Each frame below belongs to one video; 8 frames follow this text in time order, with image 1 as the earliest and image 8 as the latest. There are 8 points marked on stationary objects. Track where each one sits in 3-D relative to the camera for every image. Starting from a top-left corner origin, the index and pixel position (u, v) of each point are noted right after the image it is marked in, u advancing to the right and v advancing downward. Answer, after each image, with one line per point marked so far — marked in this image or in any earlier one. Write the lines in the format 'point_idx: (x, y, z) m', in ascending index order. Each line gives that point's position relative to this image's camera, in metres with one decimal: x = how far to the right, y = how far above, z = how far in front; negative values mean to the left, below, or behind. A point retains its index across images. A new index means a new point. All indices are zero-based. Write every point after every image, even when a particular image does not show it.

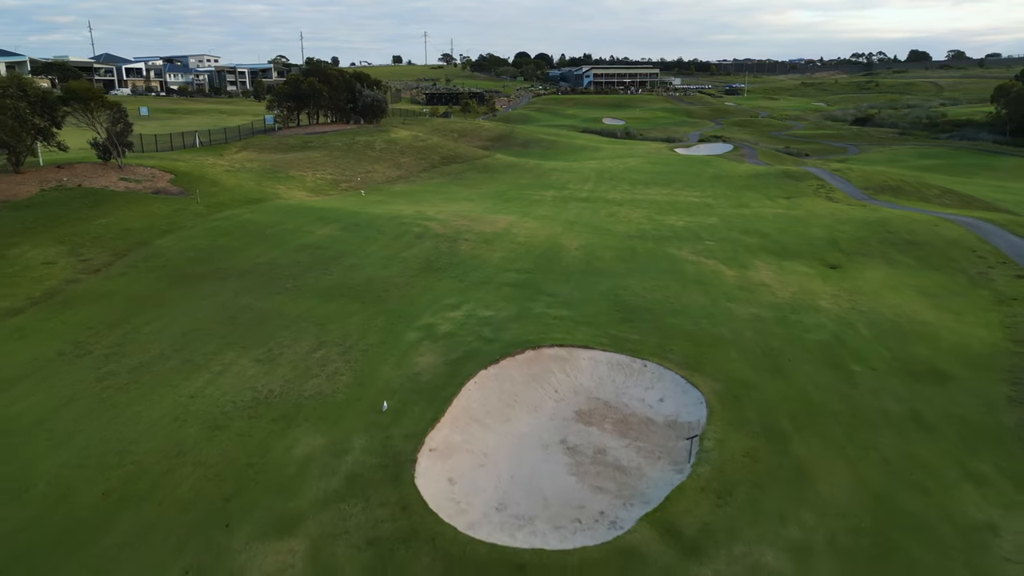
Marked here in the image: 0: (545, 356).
0: (+0.7, -1.4, +15.5) m
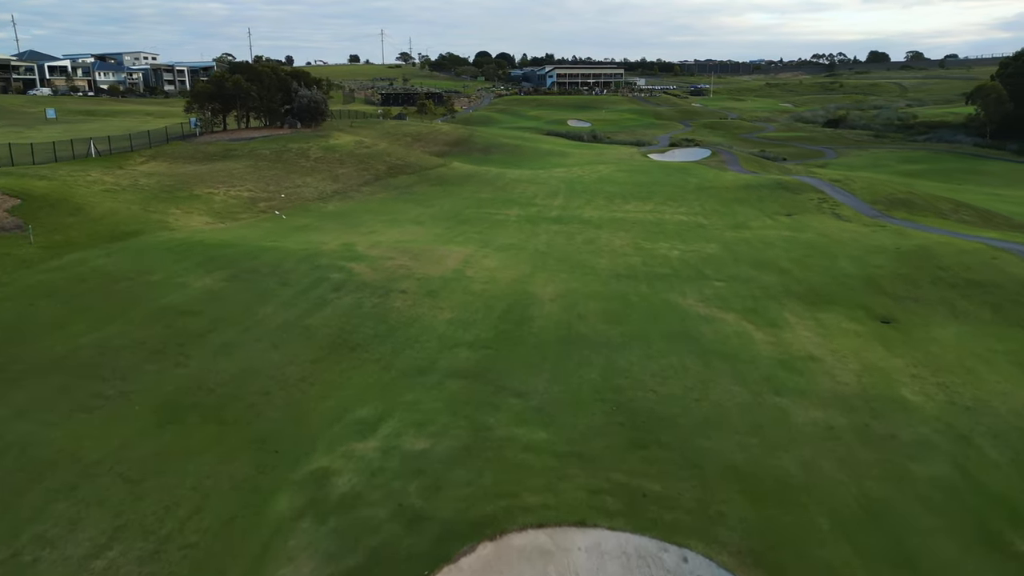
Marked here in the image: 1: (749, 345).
0: (0.0, -3.1, +8.9) m
1: (+5.4, -1.3, +17.0) m
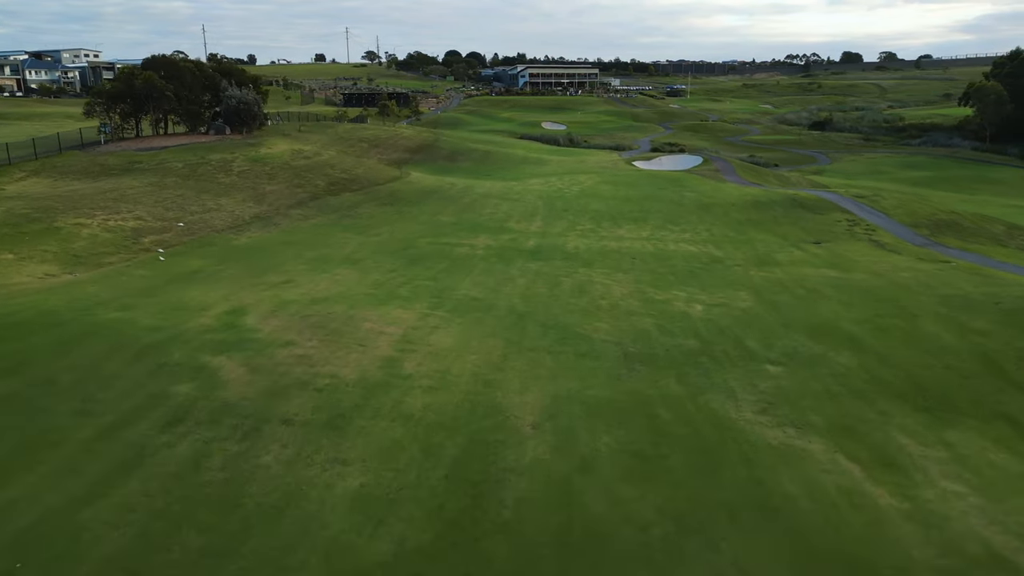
0: (-0.2, -5.0, +1.5) m
1: (+4.8, -3.1, +9.8) m
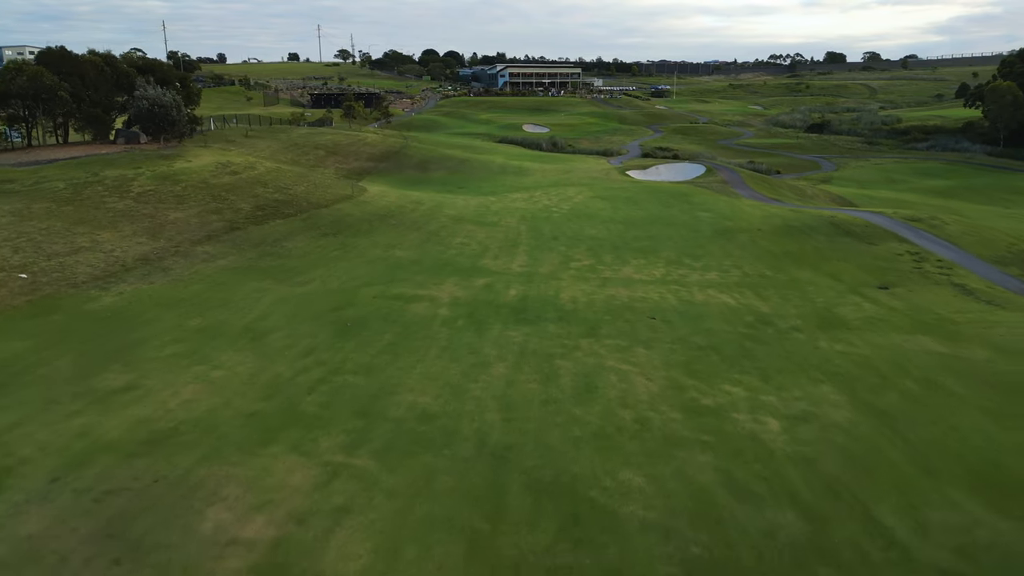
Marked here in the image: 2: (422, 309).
0: (-0.2, -6.9, -5.9) m
1: (+4.6, -5.0, +2.6) m
2: (-2.4, -0.6, +19.8) m
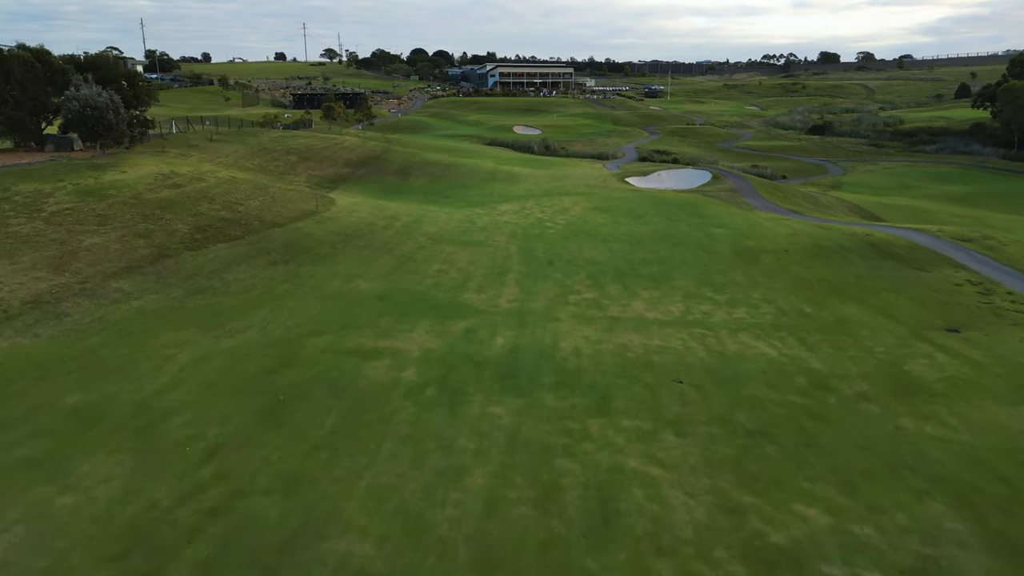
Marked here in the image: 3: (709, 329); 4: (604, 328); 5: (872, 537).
0: (-0.2, -8.0, -10.4) m
1: (+4.5, -6.1, -1.8) m
2: (-2.7, -1.7, +15.4) m
3: (+5.1, -1.0, +19.4) m
4: (+2.3, -1.0, +19.1) m
5: (+4.8, -3.3, +9.9) m
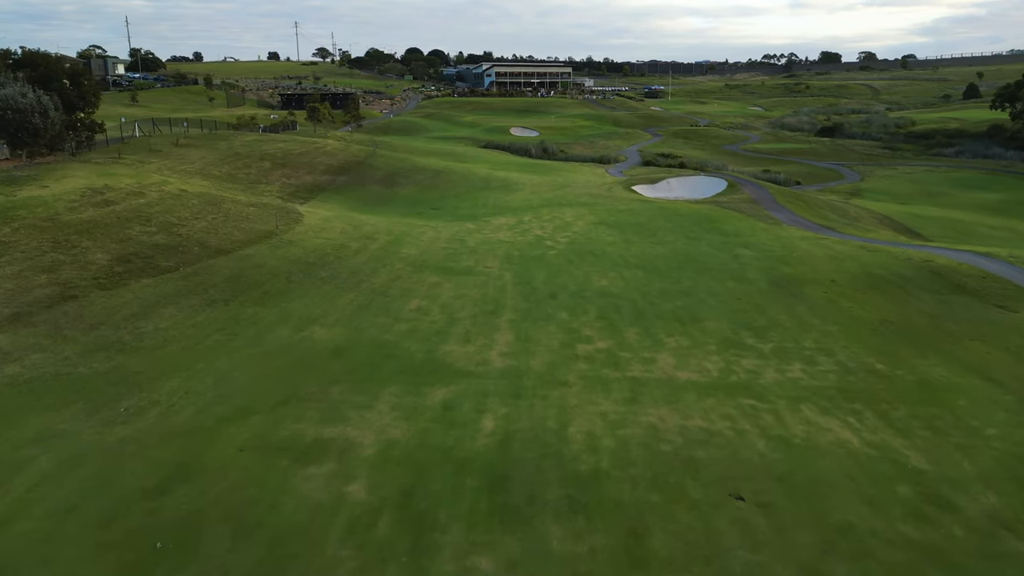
0: (-0.2, -9.1, -14.8) m
1: (+4.5, -7.3, -6.2) m
2: (-2.8, -2.8, +10.9) m
3: (+4.9, -2.2, +14.9) m
4: (+2.2, -2.2, +14.7) m
5: (+4.7, -4.4, +5.5) m
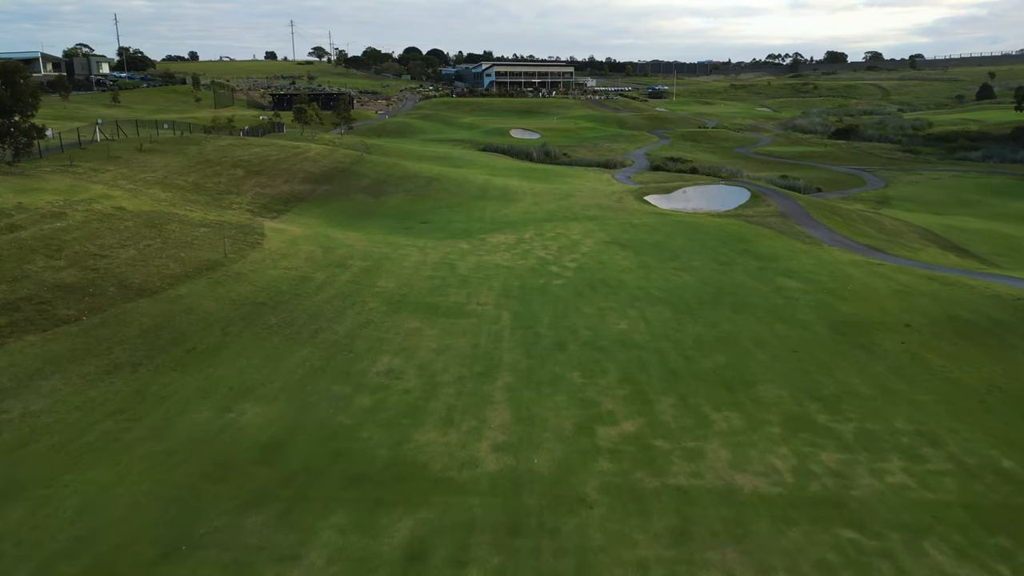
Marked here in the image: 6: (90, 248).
0: (-0.3, -10.3, -19.2) m
1: (+4.4, -8.4, -10.7) m
2: (-2.8, -4.0, +6.5) m
3: (+4.9, -3.3, +10.5) m
4: (+2.2, -3.3, +10.2) m
5: (+4.6, -5.6, +1.1) m
6: (-10.8, +1.0, +19.2) m
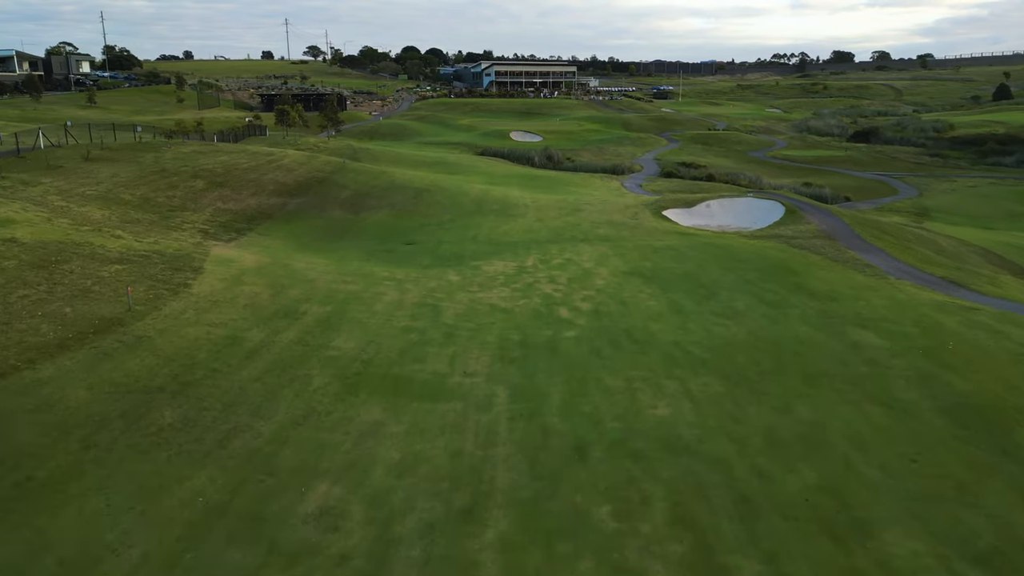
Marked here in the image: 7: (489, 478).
0: (-0.4, -11.6, -24.4) m
1: (+4.4, -9.7, -15.8) m
2: (-2.9, -5.3, +1.3) m
3: (+4.9, -4.6, +5.3) m
4: (+2.1, -4.6, +5.1) m
5: (+4.6, -6.9, -4.1) m
6: (-10.8, -0.3, +14.0) m
7: (-0.4, -2.9, +11.3) m
